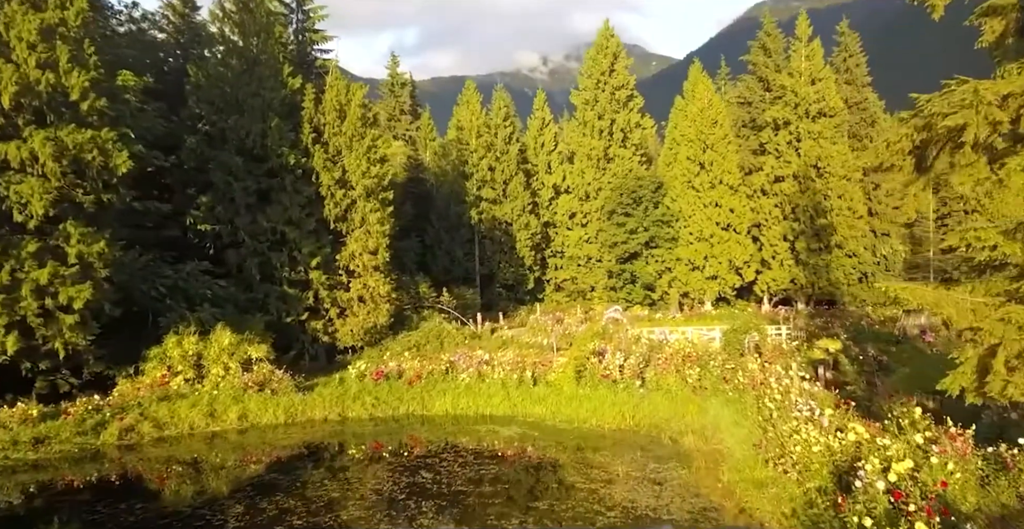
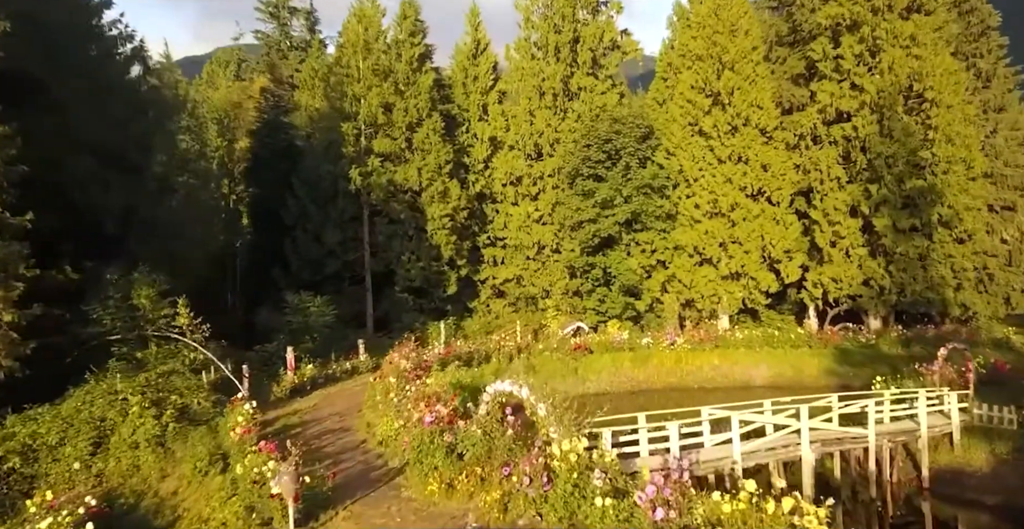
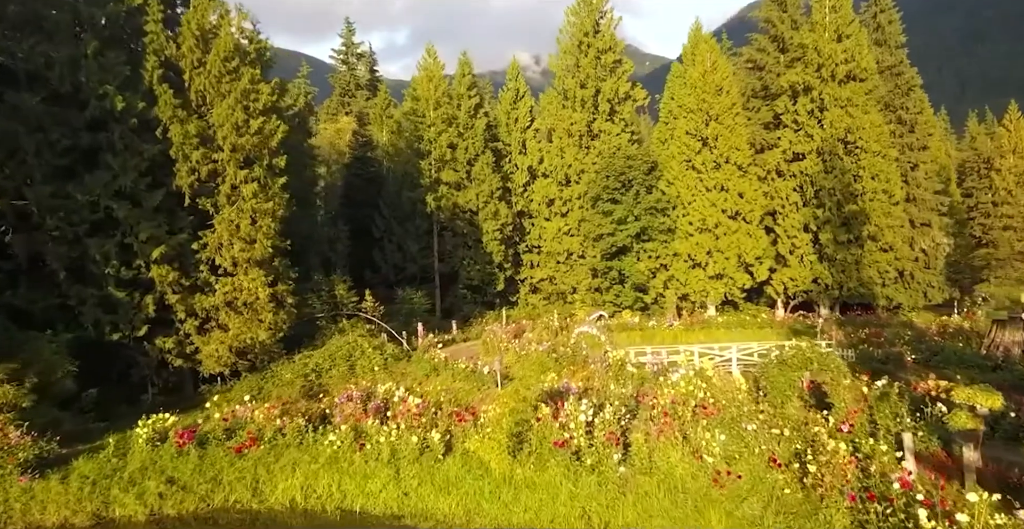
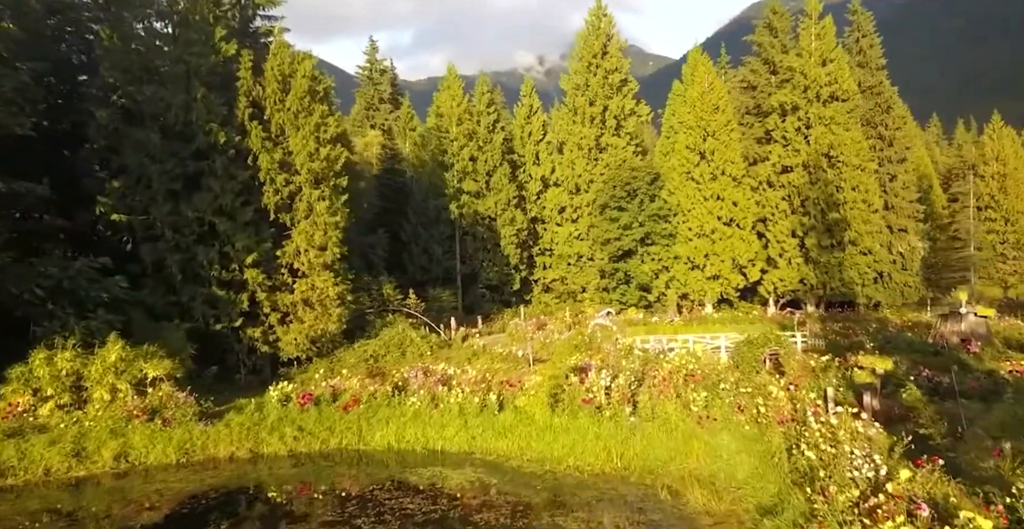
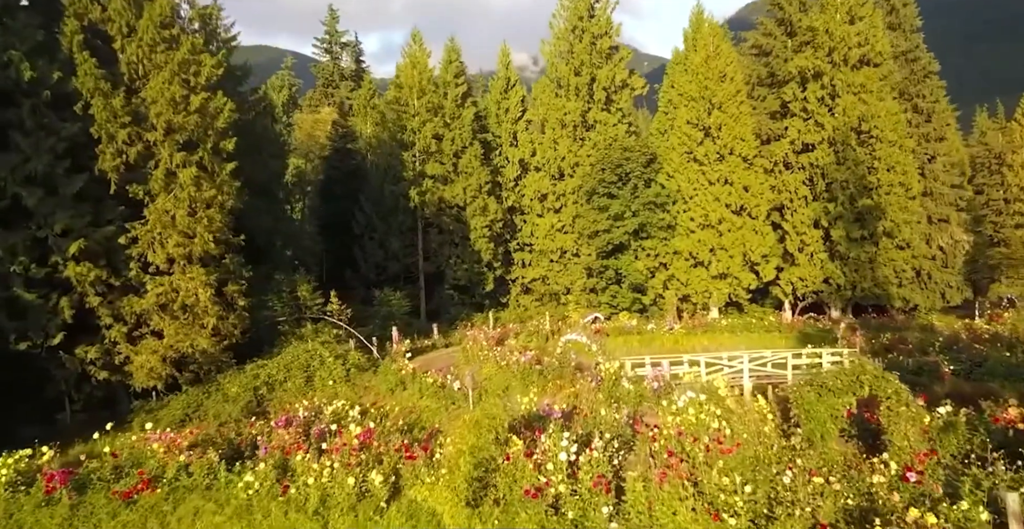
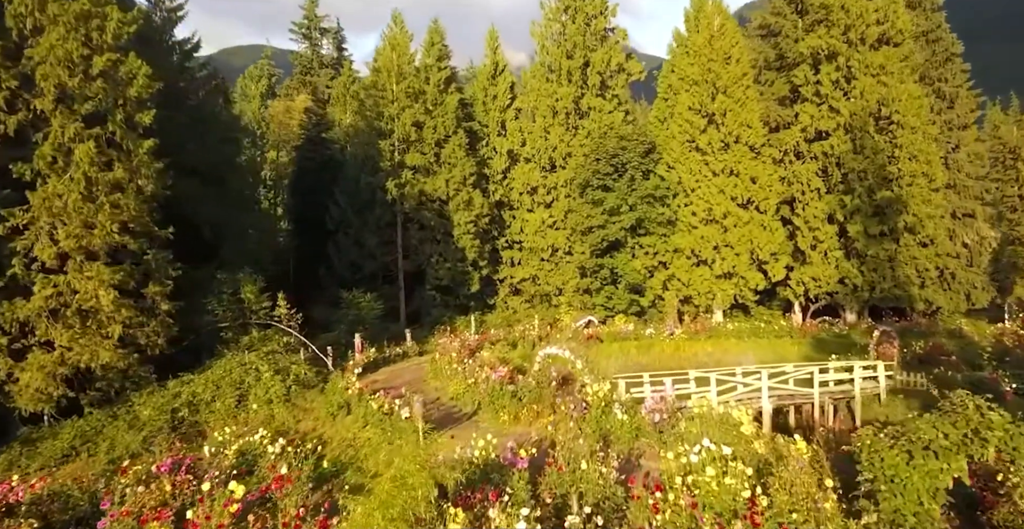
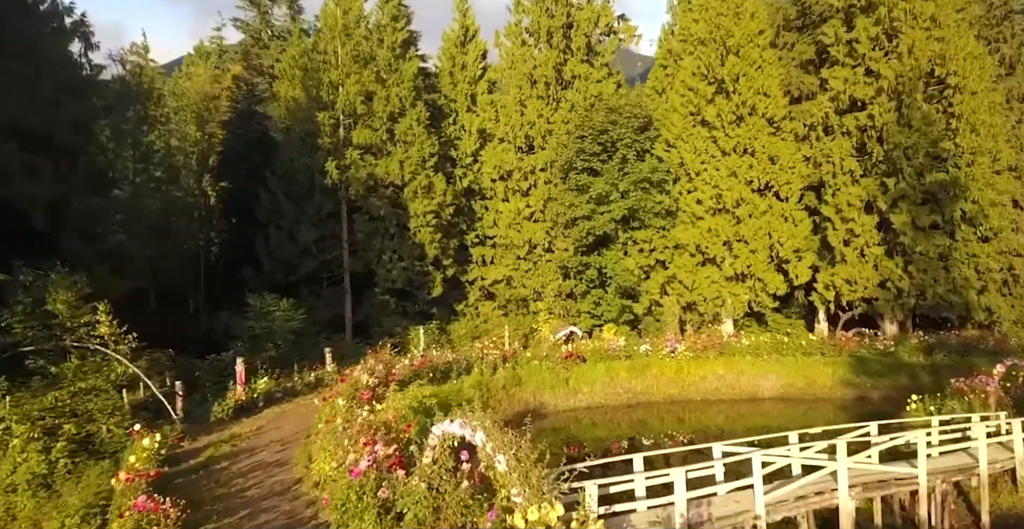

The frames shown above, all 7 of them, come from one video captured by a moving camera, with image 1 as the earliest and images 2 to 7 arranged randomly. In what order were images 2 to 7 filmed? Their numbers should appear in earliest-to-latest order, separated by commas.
4, 3, 5, 6, 2, 7
